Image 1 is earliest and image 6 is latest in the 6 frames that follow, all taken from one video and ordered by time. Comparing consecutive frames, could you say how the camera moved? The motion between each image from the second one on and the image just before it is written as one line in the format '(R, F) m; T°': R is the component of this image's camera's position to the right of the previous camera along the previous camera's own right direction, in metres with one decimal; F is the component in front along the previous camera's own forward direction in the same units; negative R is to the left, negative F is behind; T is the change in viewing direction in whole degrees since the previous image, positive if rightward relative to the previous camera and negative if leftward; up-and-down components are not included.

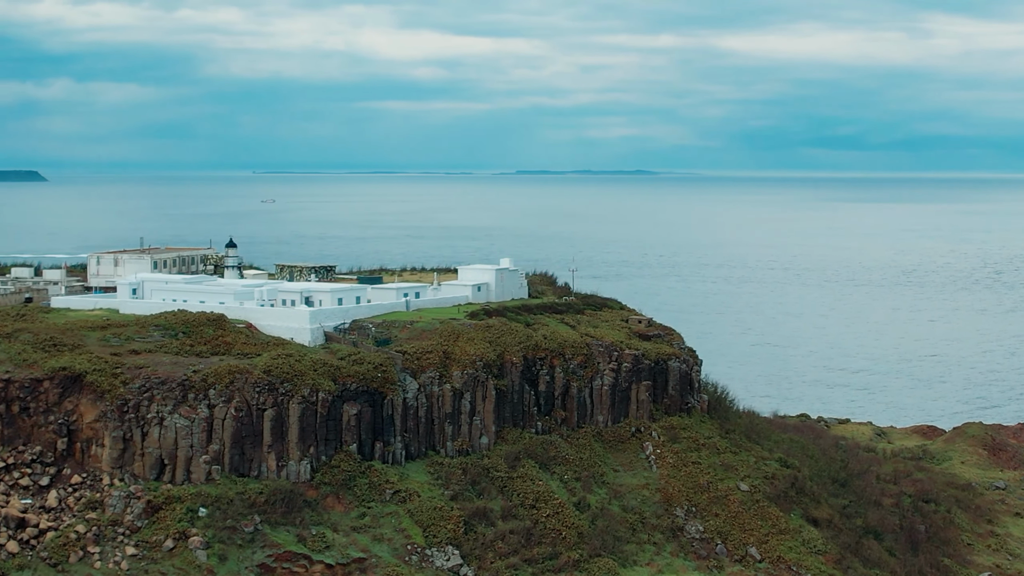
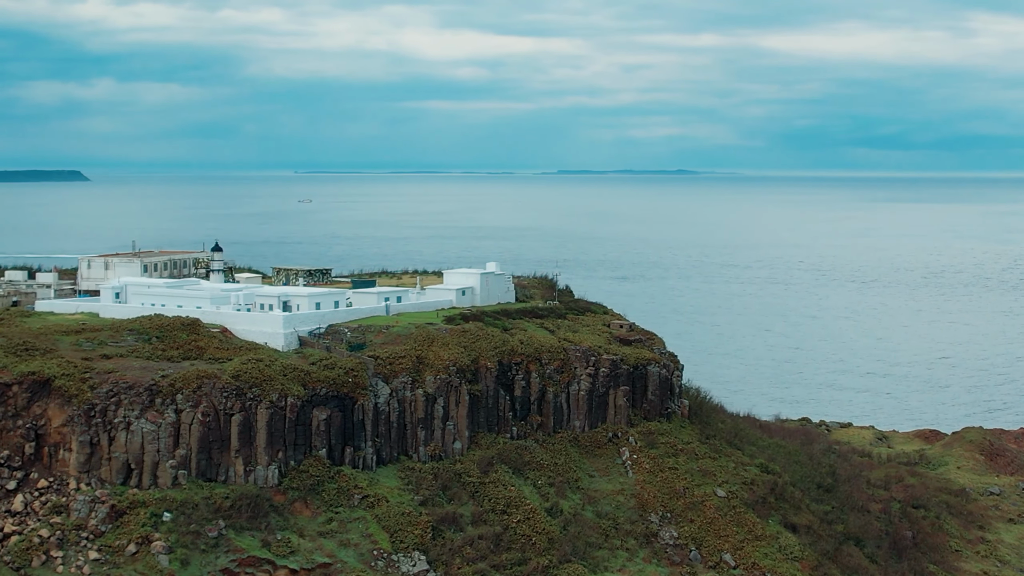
(+1.4, +0.1) m; -1°
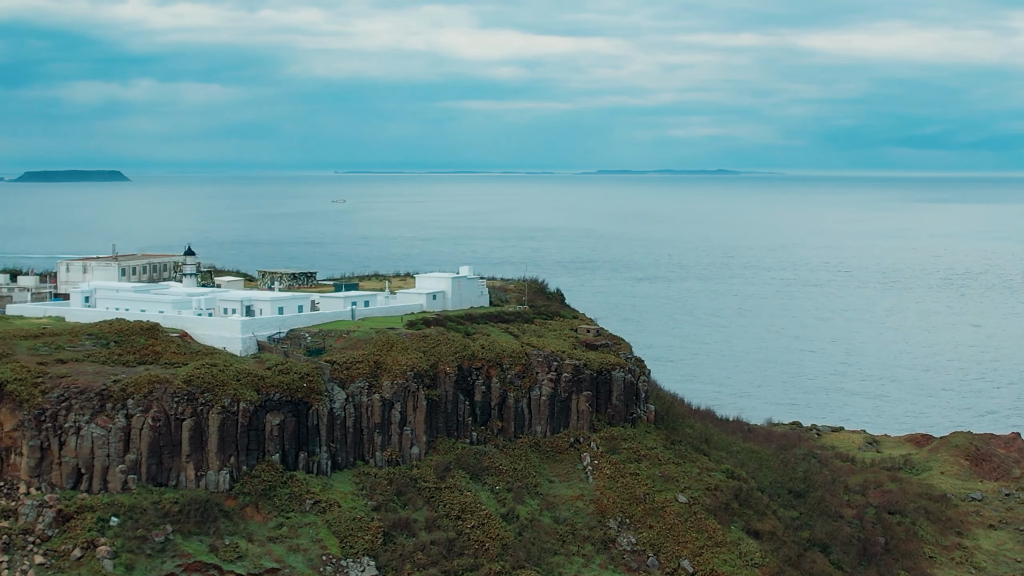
(+1.7, +0.1) m; -1°
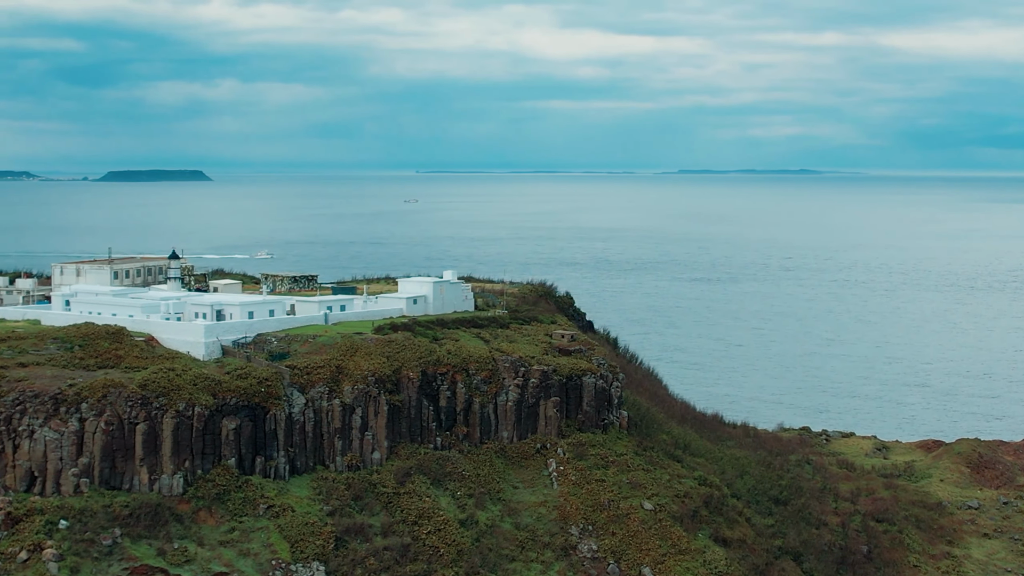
(+2.5, +0.1) m; -3°
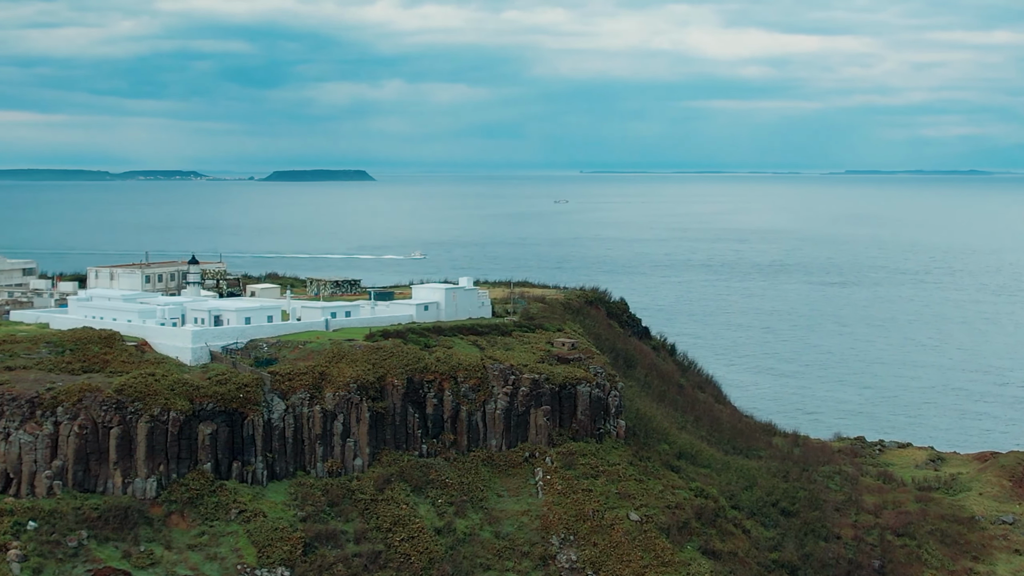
(+3.8, +0.2) m; -5°
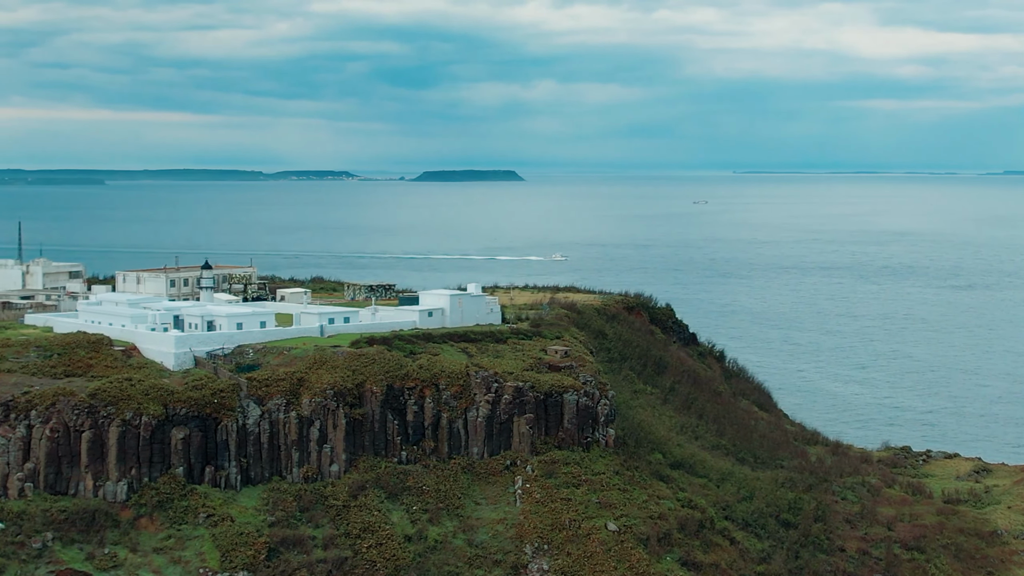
(+3.7, +0.2) m; -5°
